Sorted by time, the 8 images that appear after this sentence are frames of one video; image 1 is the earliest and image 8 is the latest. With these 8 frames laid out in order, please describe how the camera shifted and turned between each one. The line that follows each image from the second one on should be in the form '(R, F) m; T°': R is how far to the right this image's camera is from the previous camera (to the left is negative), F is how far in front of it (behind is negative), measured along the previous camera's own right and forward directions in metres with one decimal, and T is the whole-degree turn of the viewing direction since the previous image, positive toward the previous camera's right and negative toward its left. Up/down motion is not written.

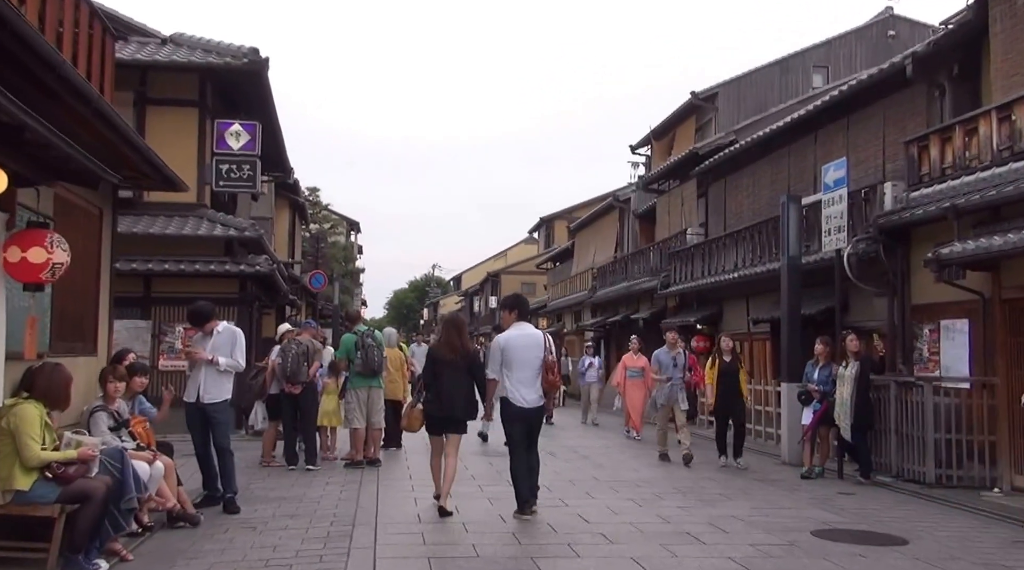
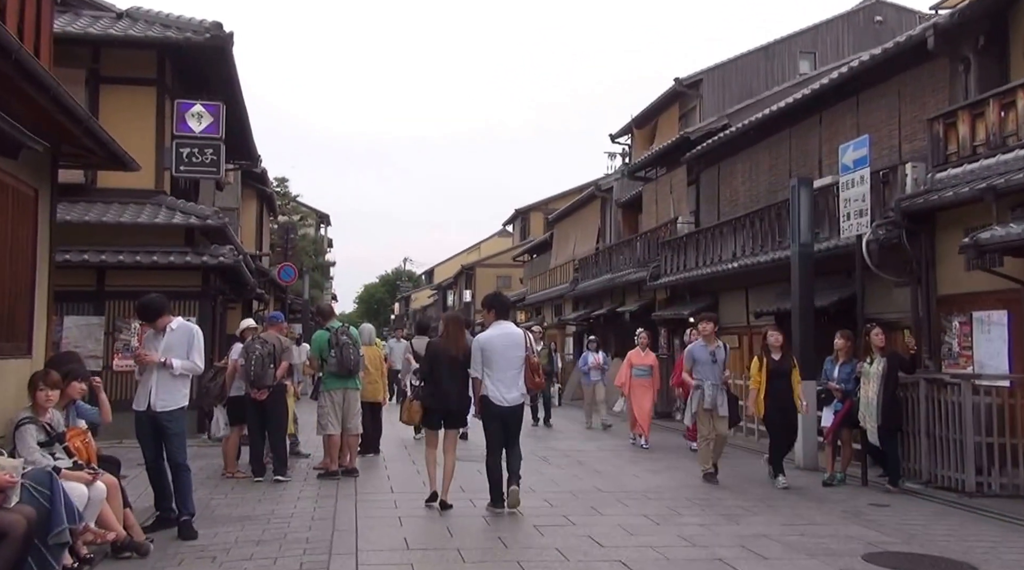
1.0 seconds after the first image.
(-0.2, +1.1) m; +2°
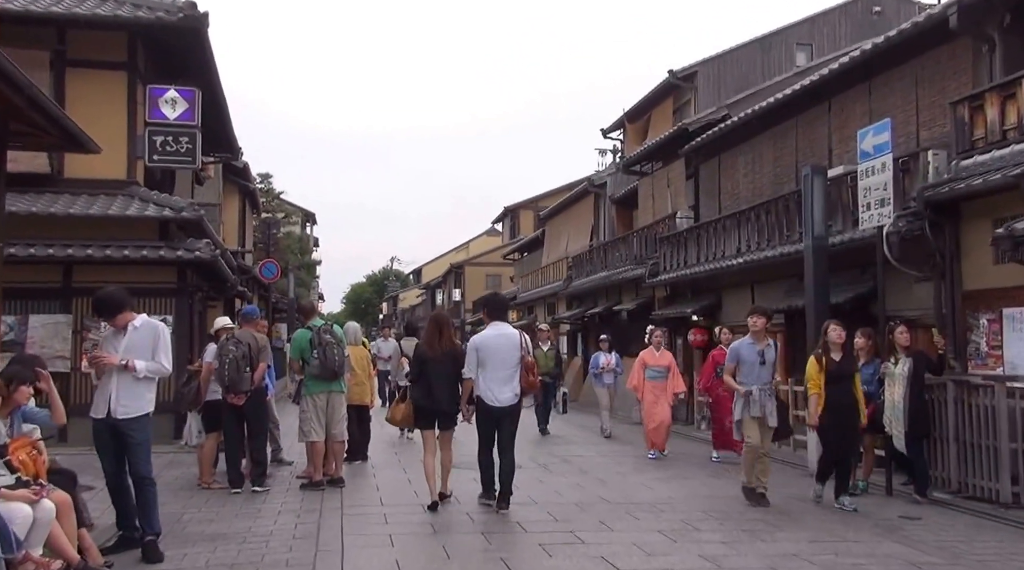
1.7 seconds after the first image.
(-0.1, +0.8) m; +1°
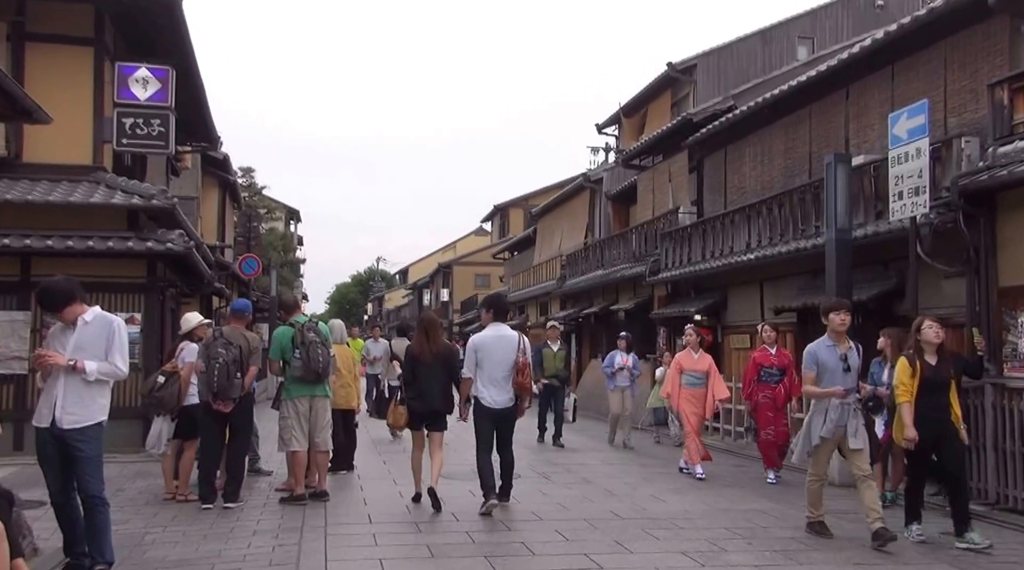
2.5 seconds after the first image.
(-0.1, +0.9) m; +1°
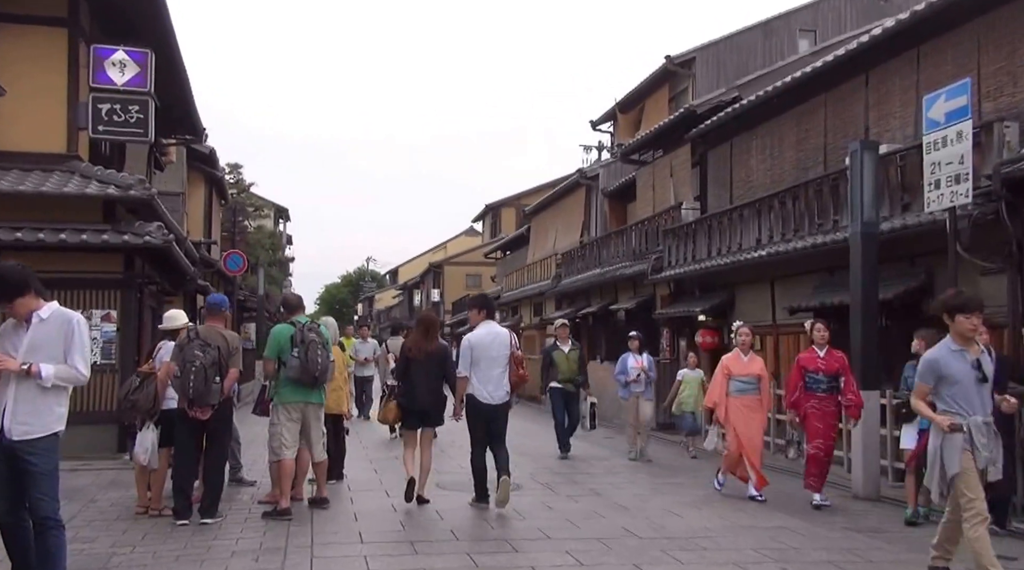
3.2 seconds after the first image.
(-0.1, +0.8) m; +1°
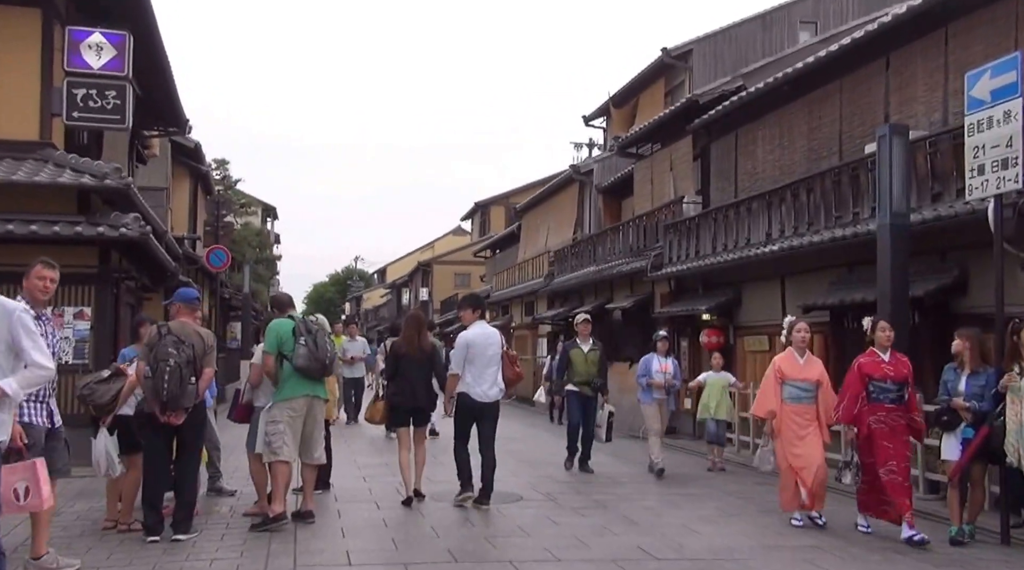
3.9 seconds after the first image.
(-0.2, +0.8) m; +1°
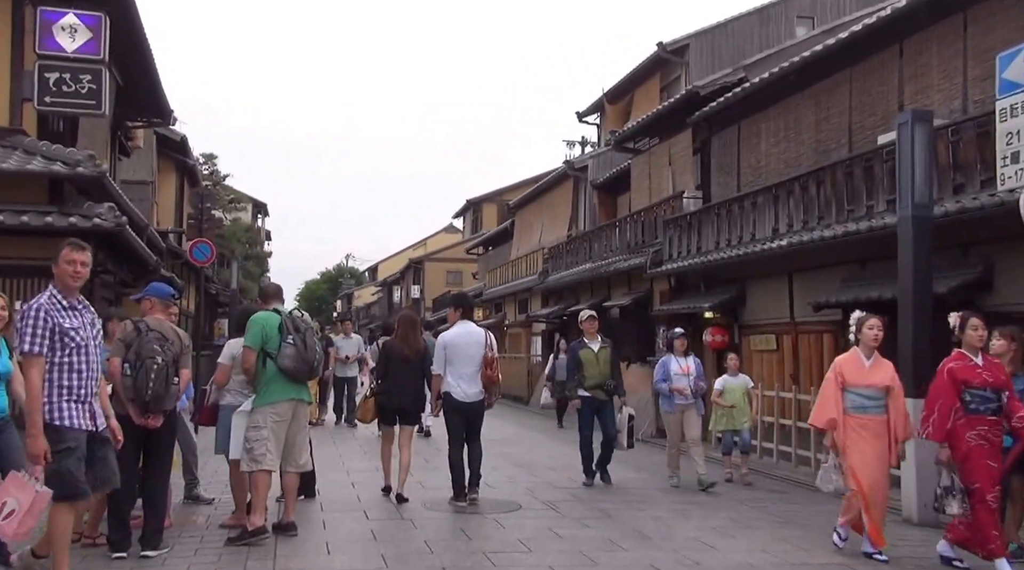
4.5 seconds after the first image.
(-0.1, +0.6) m; +1°
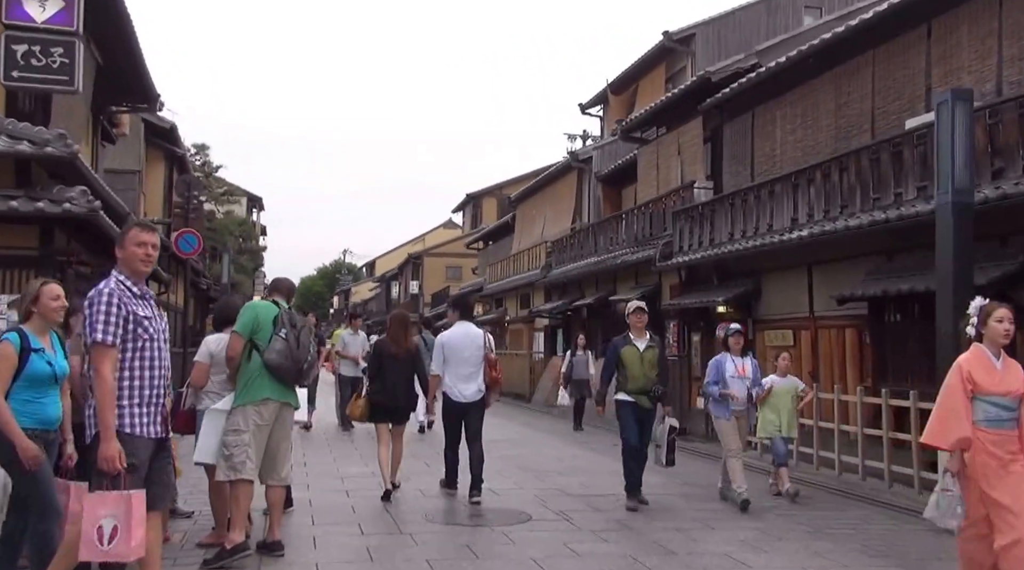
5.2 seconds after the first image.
(-0.1, +0.6) m; 0°
